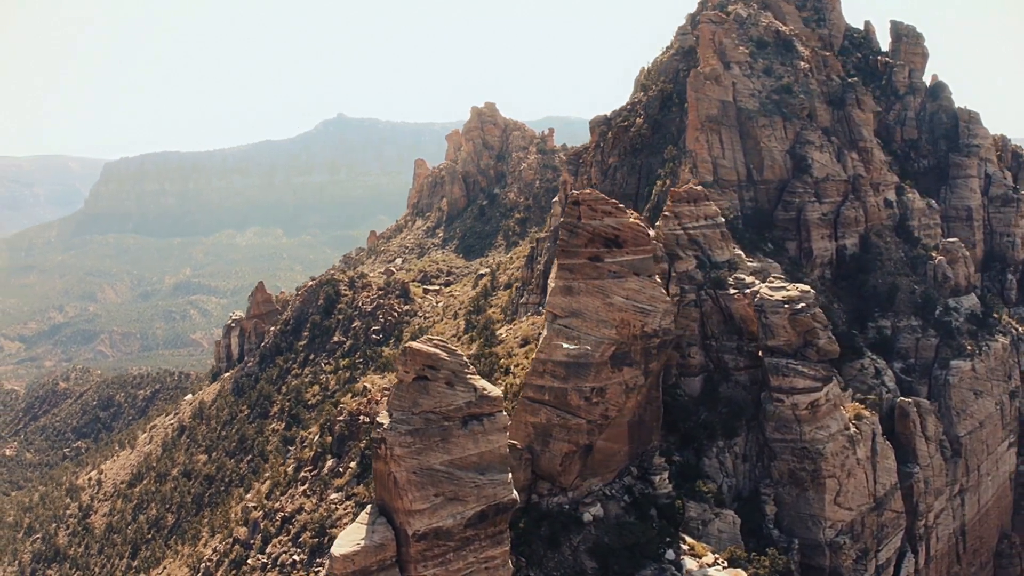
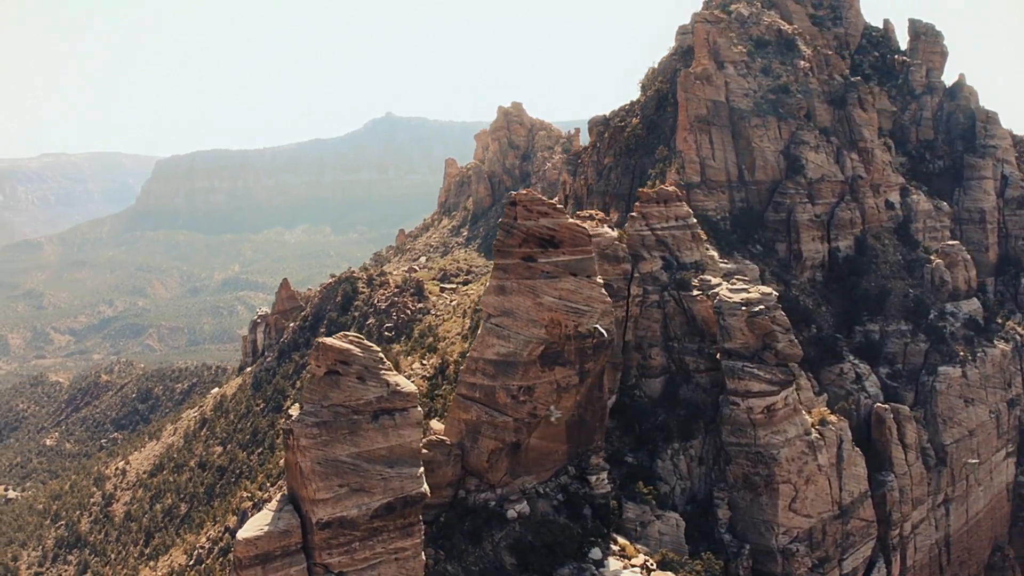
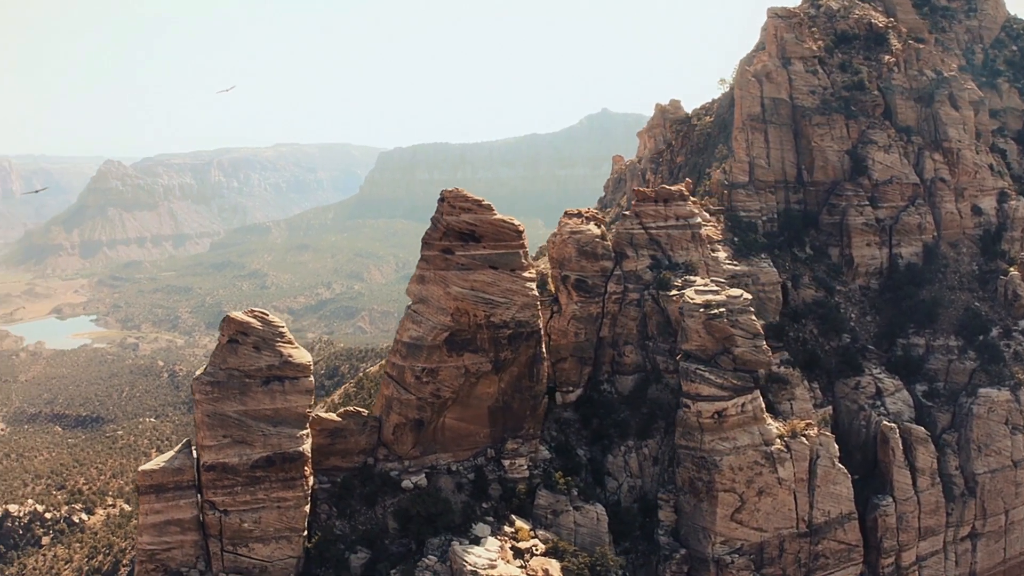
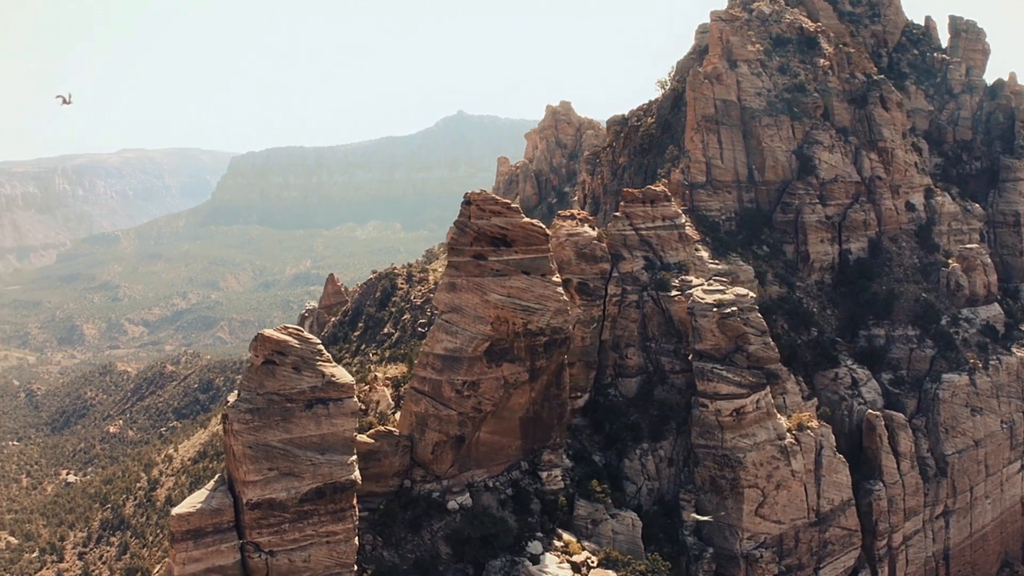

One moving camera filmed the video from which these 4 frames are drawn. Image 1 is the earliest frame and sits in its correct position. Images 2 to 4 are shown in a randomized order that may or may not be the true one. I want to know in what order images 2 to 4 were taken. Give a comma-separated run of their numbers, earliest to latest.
2, 4, 3
